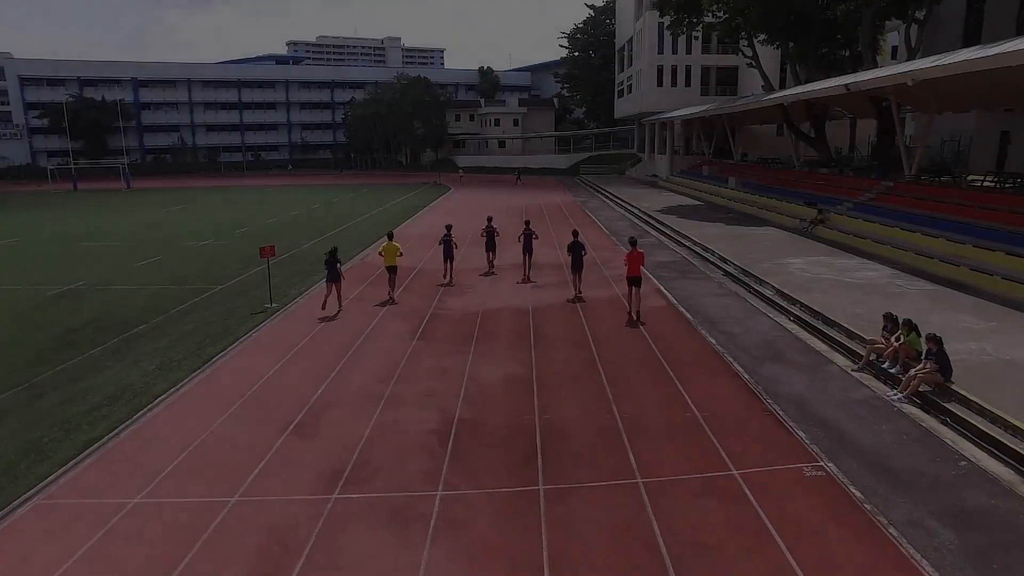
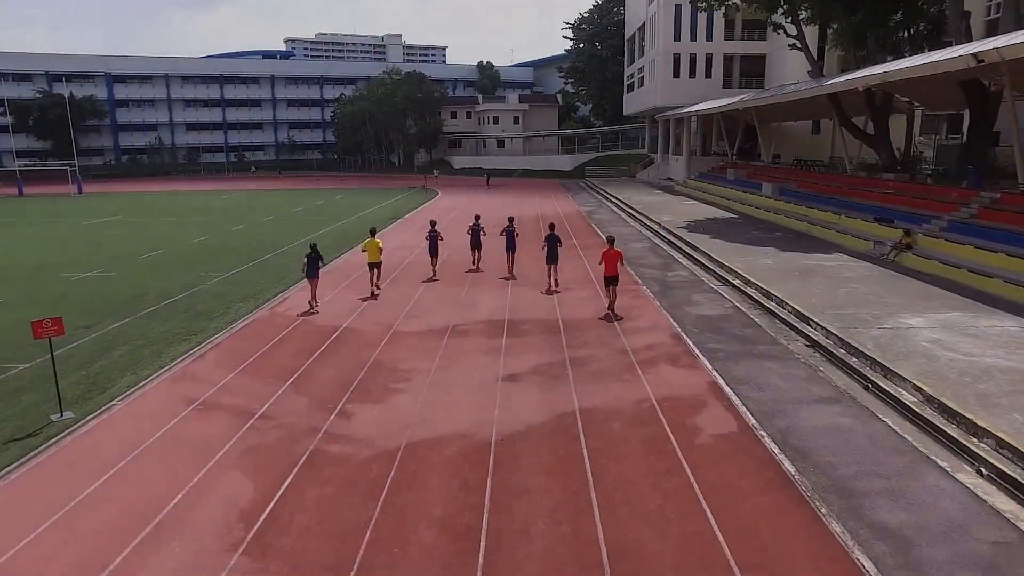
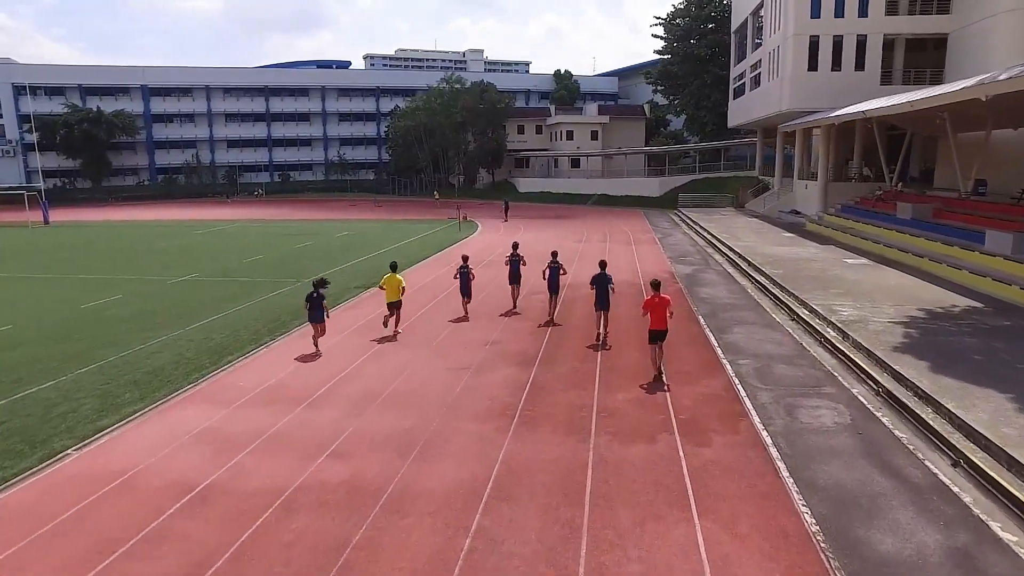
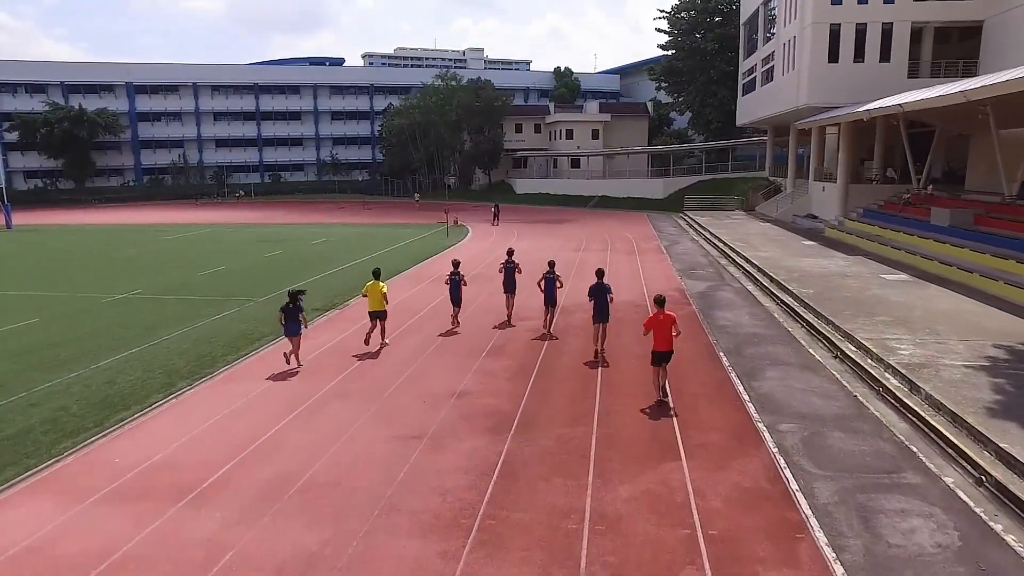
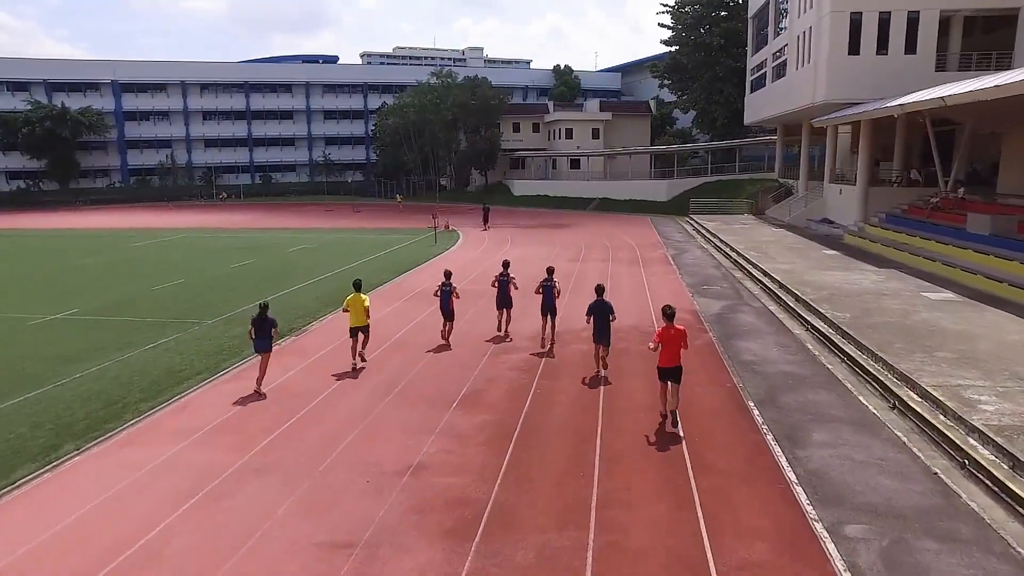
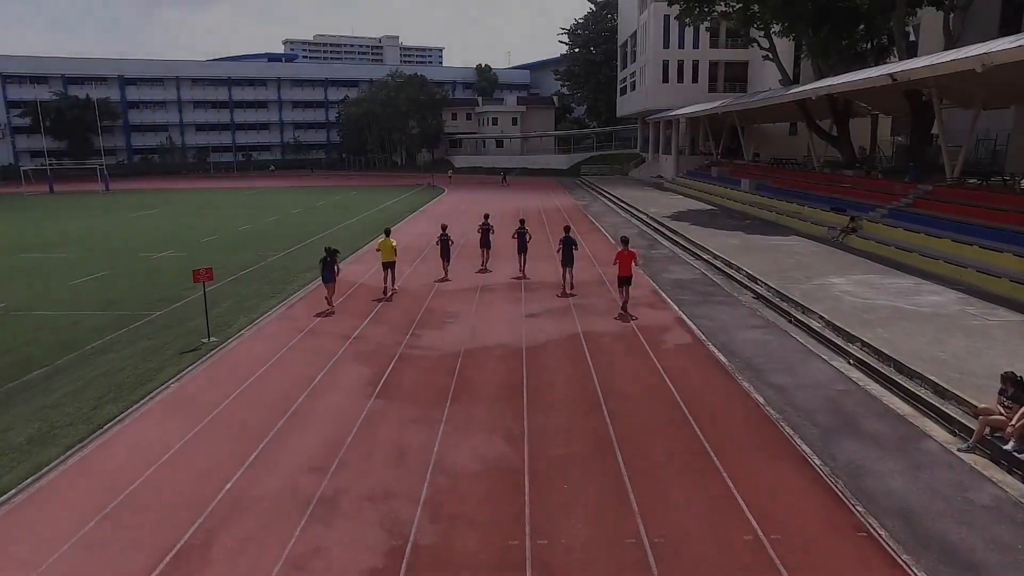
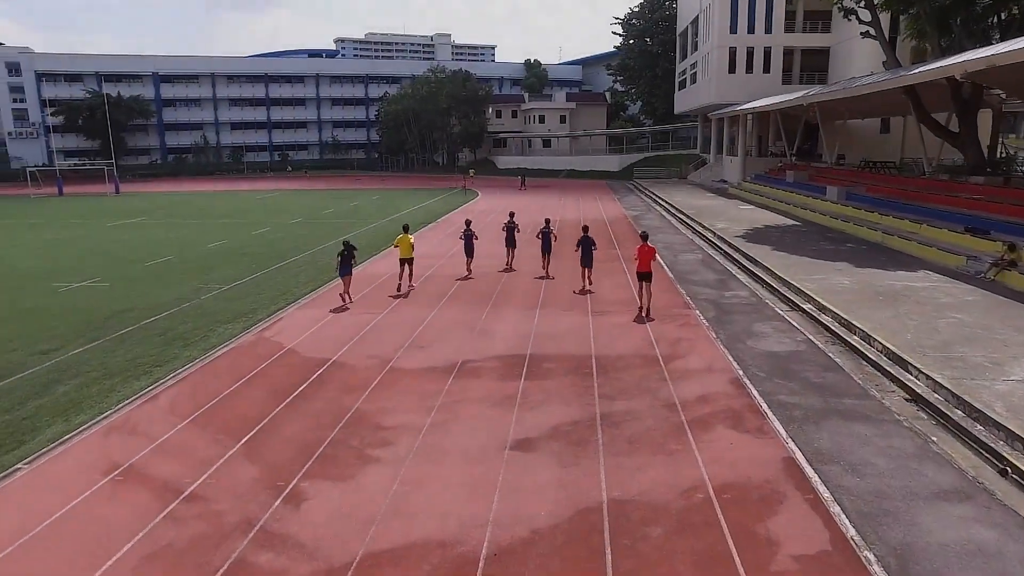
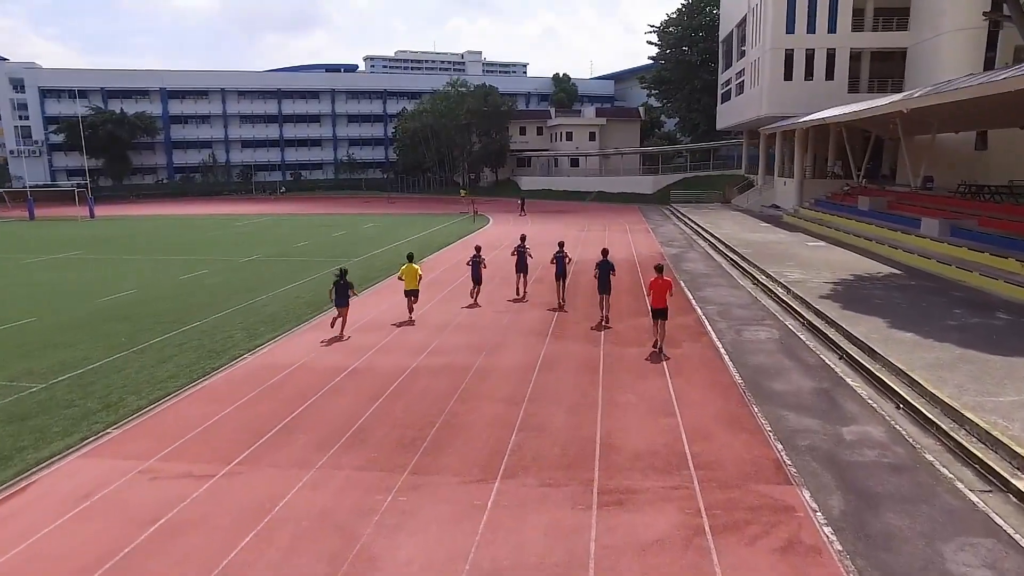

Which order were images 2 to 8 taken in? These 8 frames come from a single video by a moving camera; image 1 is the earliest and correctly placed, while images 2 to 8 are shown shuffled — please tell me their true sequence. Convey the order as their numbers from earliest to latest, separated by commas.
6, 2, 7, 8, 3, 4, 5
